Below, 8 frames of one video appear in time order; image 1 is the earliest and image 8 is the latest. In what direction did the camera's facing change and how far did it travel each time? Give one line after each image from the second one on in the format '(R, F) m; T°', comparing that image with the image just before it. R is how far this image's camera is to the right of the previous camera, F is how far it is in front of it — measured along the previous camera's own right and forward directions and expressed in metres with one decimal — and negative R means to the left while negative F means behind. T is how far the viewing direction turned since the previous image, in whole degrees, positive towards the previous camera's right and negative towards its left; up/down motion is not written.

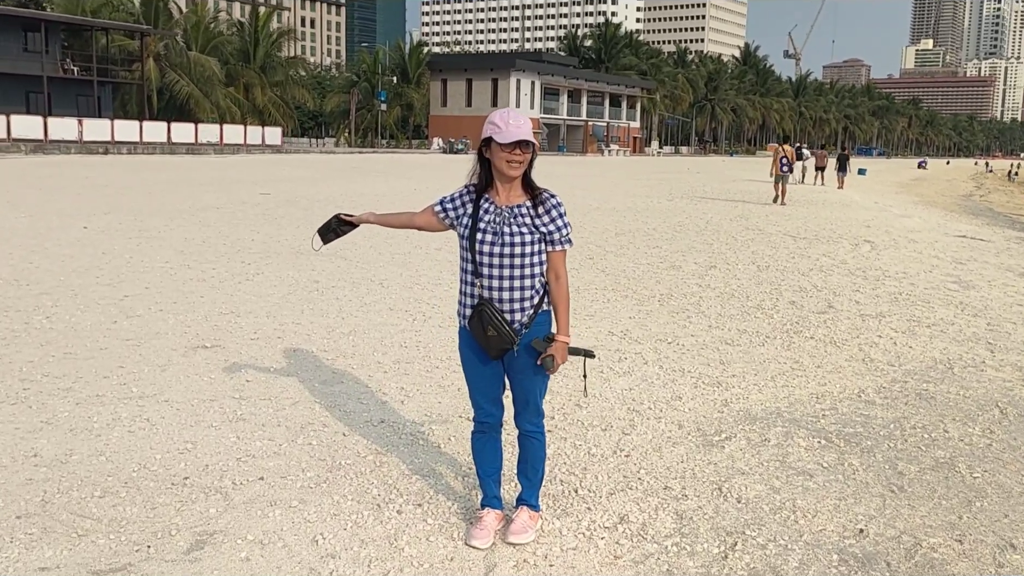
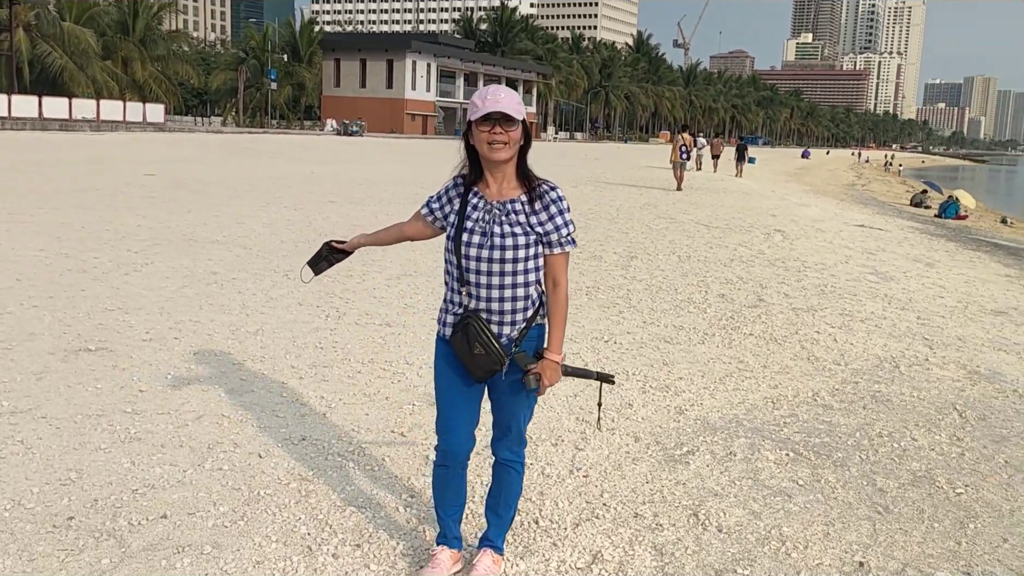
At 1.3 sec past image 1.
(-0.2, +0.5) m; +7°
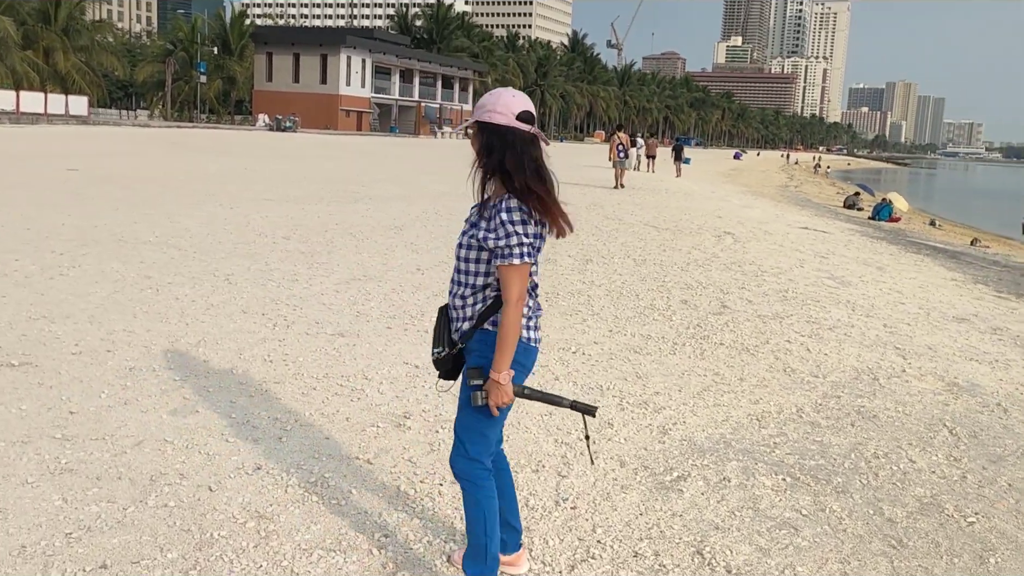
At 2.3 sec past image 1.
(-0.2, +0.4) m; +4°
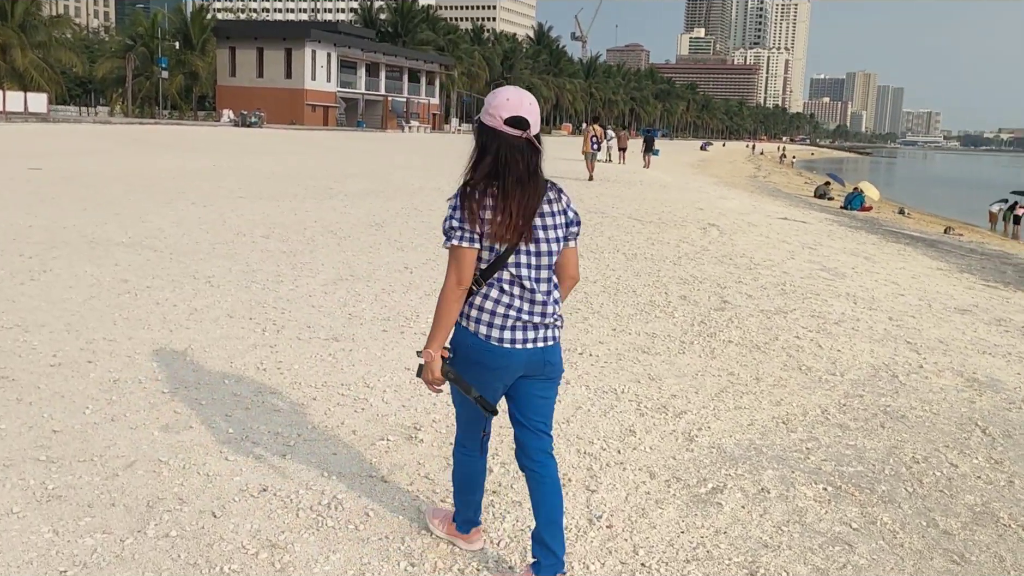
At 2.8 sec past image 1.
(-0.2, +0.3) m; +2°
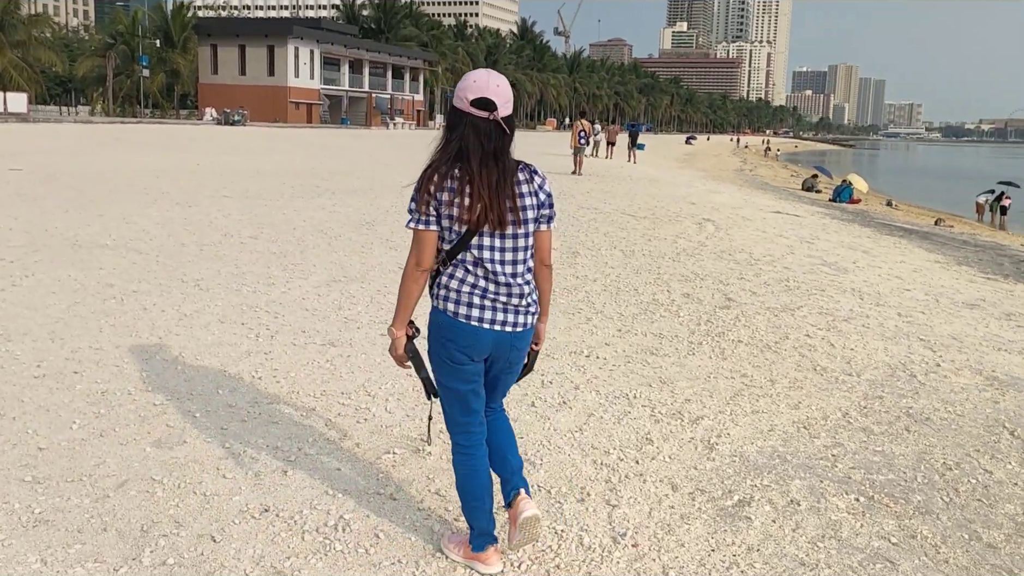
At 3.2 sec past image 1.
(-0.1, +0.2) m; +1°
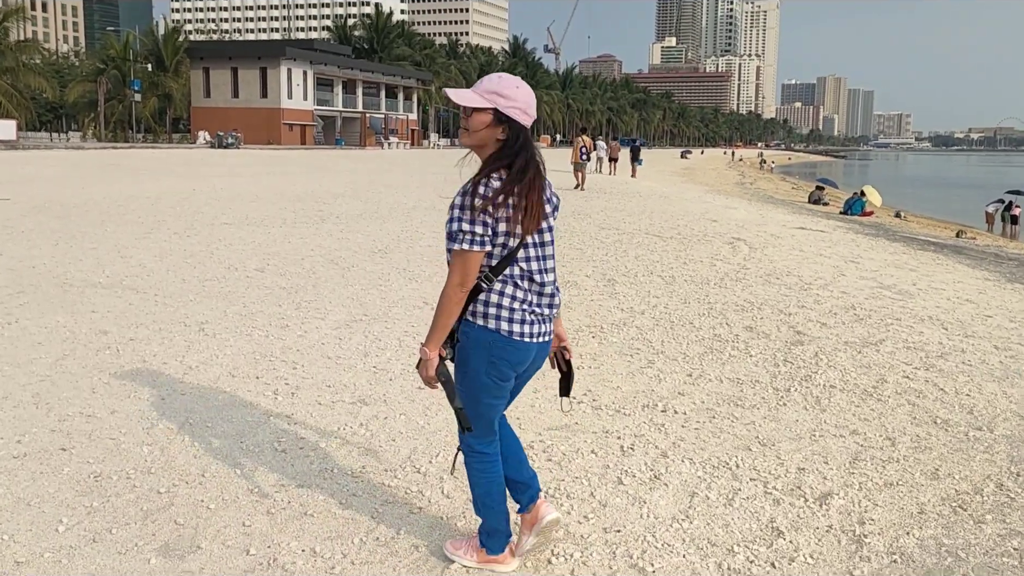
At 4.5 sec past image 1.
(-0.3, +0.8) m; 0°
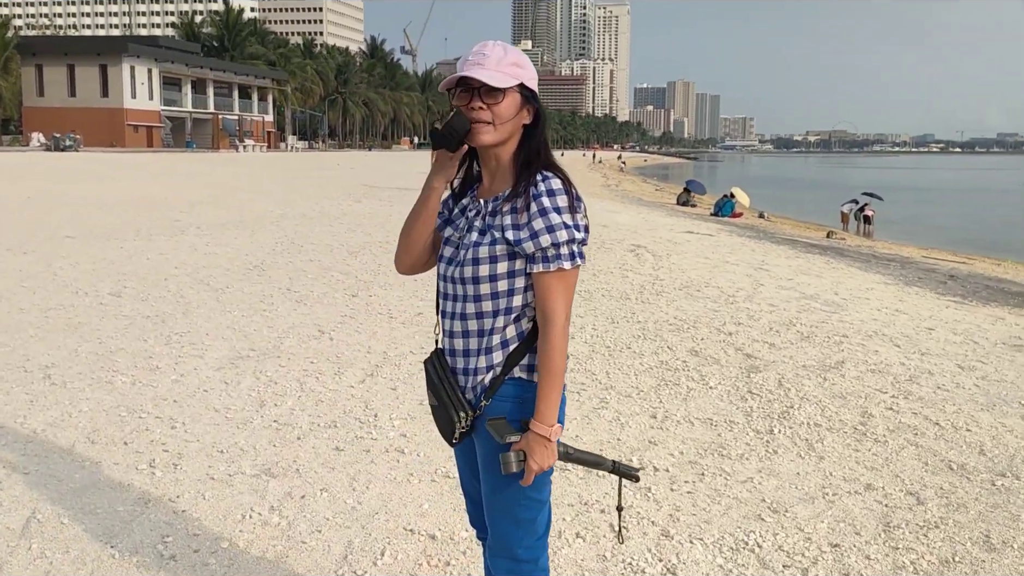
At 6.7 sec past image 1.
(-0.3, +0.9) m; +8°
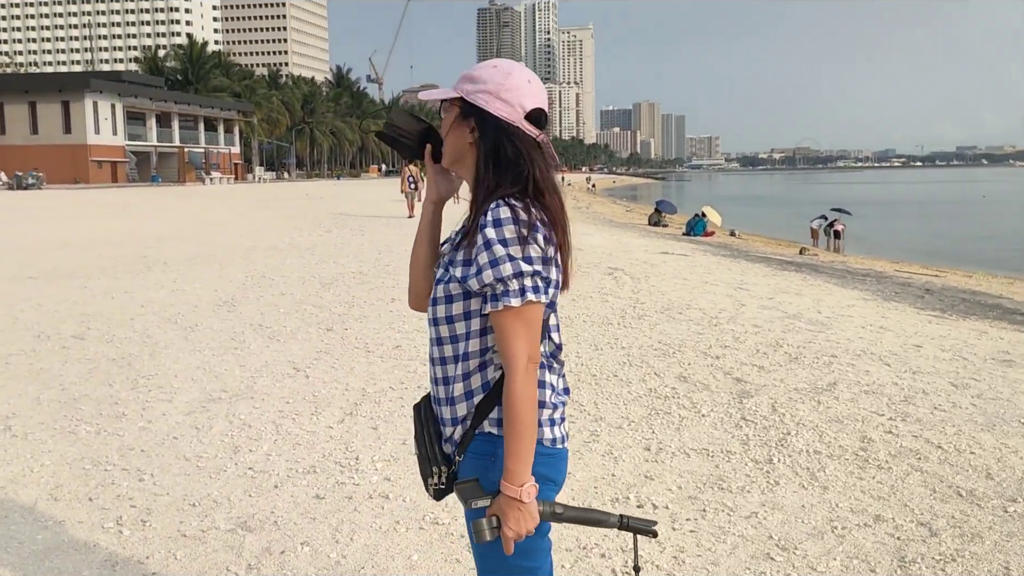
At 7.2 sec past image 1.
(-0.1, +0.2) m; +2°
